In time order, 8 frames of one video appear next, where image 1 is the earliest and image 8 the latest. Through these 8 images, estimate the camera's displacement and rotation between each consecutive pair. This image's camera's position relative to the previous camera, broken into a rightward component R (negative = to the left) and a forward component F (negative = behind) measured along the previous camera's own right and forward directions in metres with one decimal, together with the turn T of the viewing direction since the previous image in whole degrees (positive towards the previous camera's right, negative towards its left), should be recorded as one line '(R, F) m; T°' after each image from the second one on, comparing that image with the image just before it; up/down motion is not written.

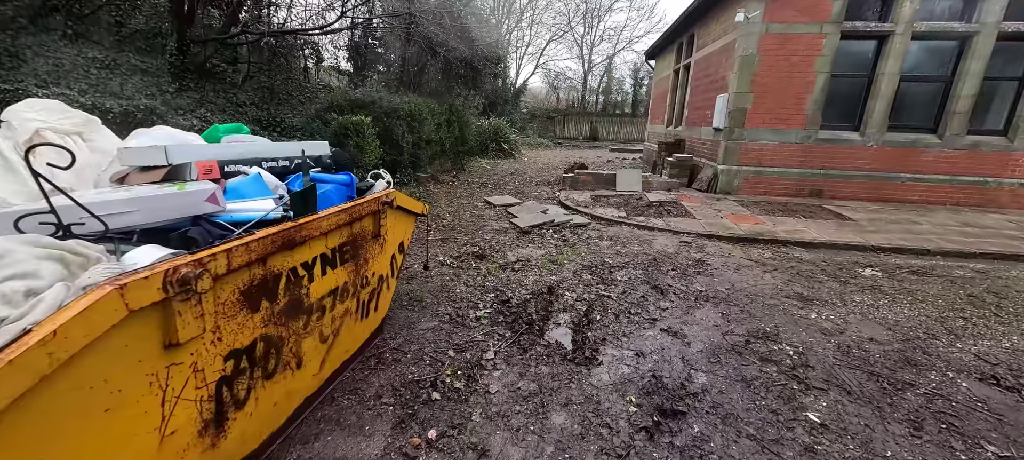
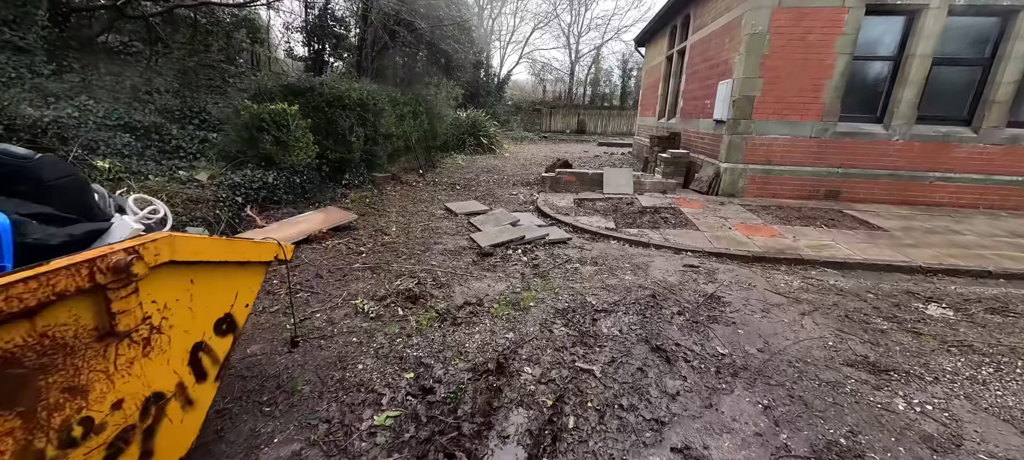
(+0.3, +1.1) m; +1°
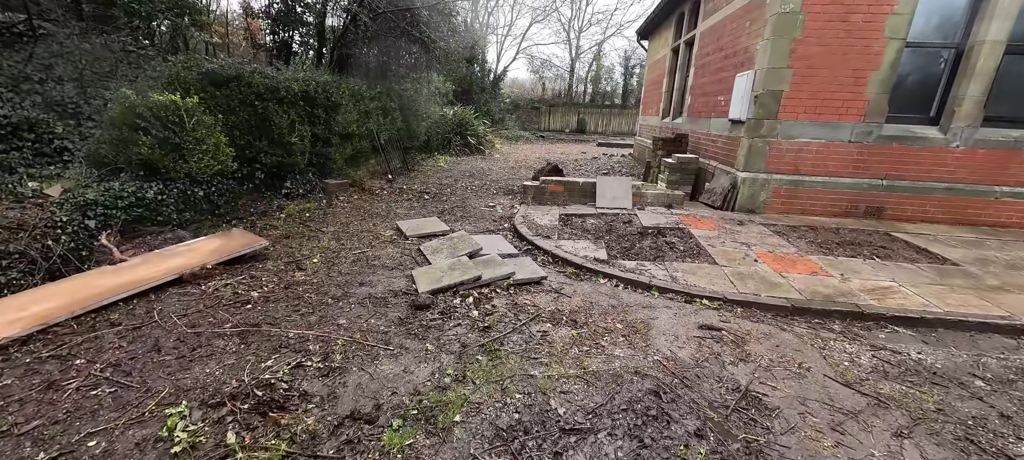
(+0.4, +1.1) m; 0°
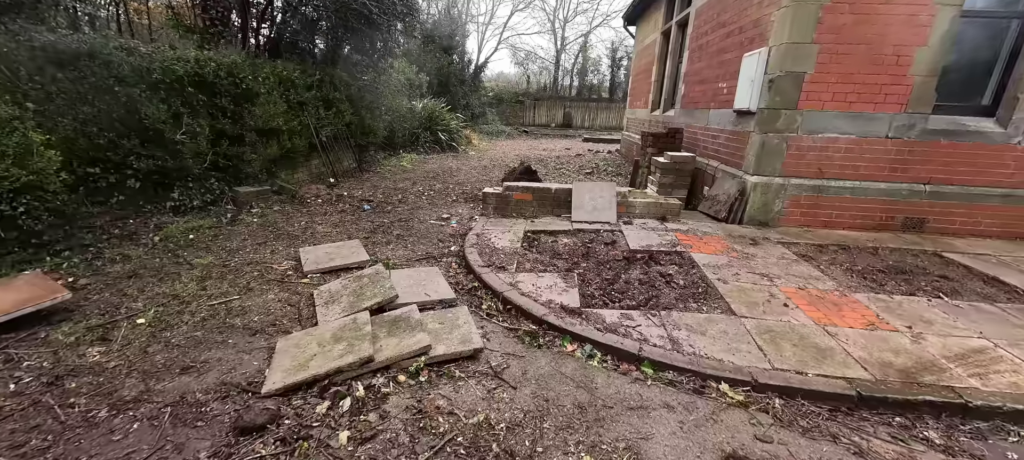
(+0.4, +1.1) m; +1°
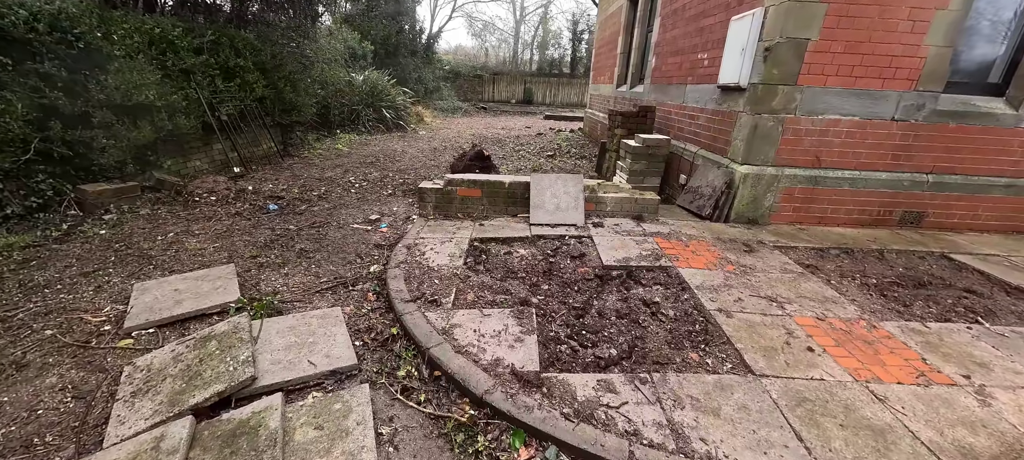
(+0.2, +0.9) m; +5°
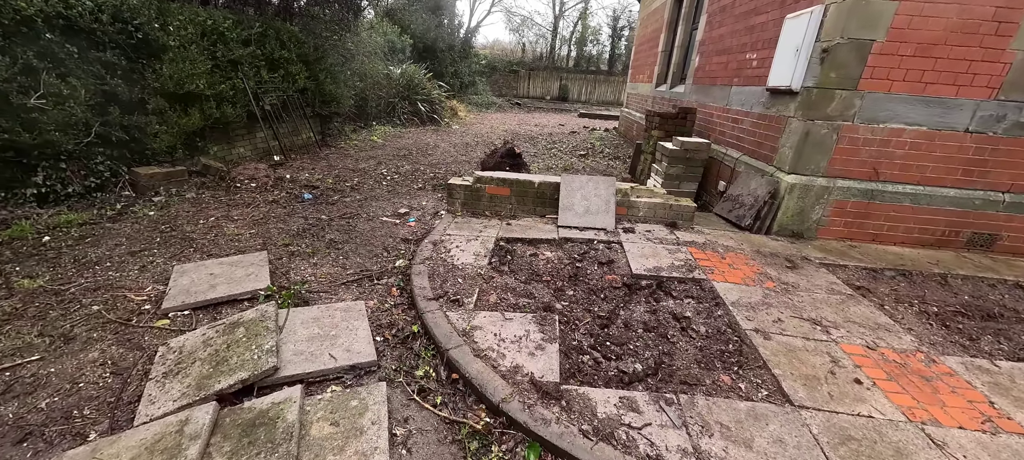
(0.0, +0.1) m; -4°
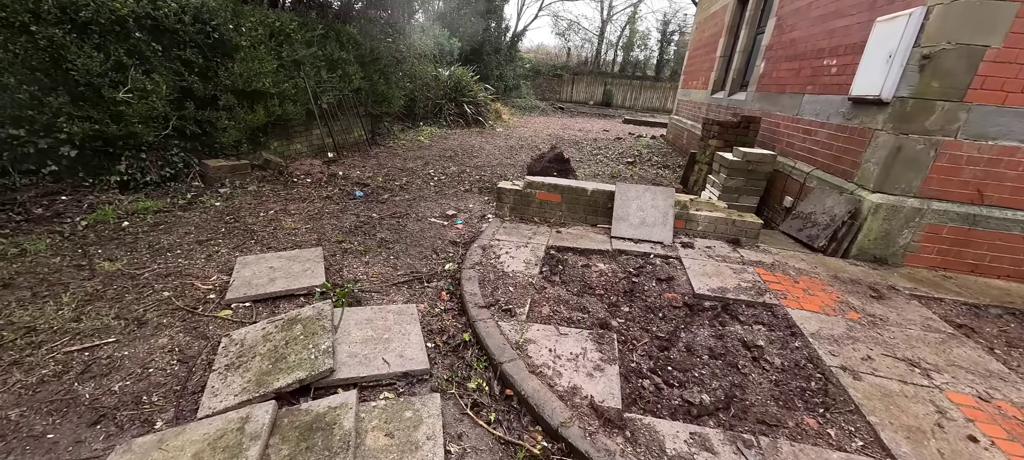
(-0.1, +0.1) m; -5°
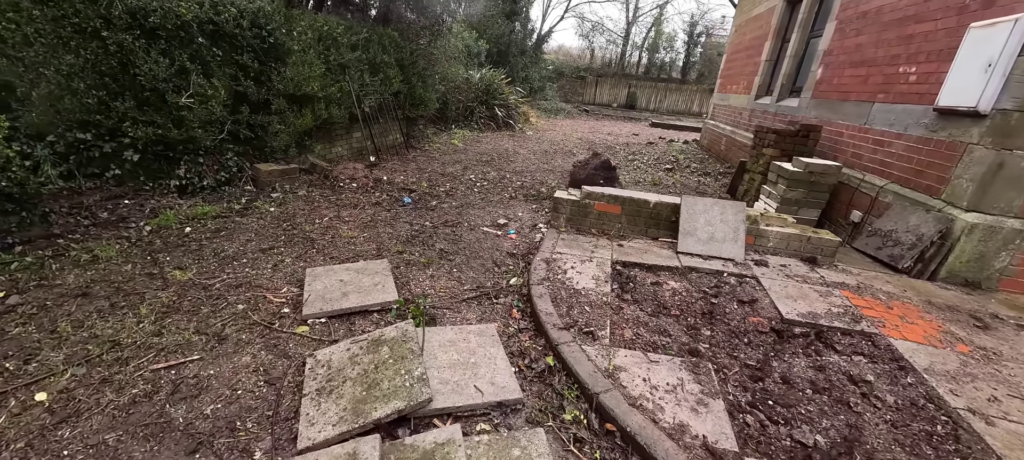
(-0.4, +0.1) m; -2°
